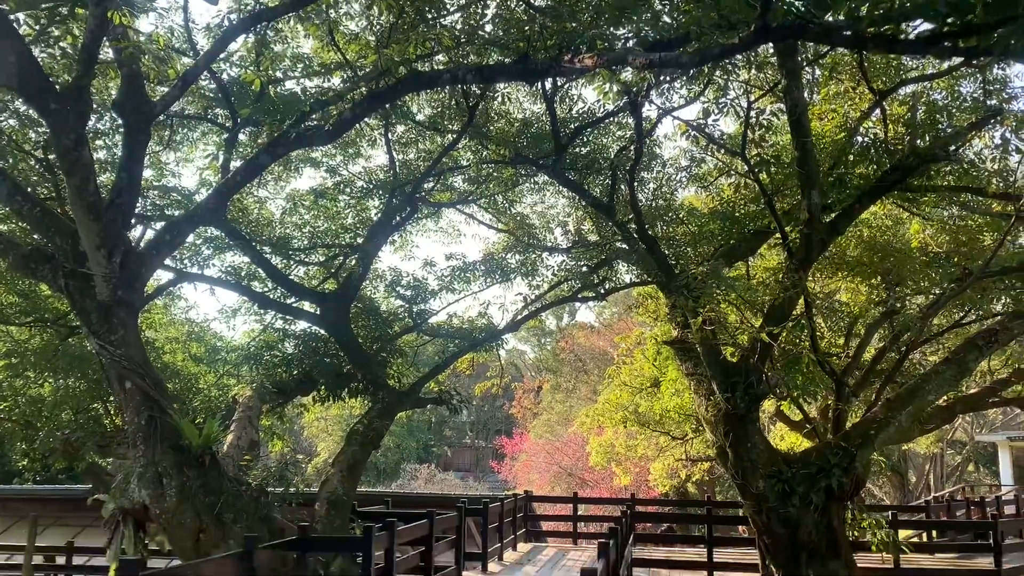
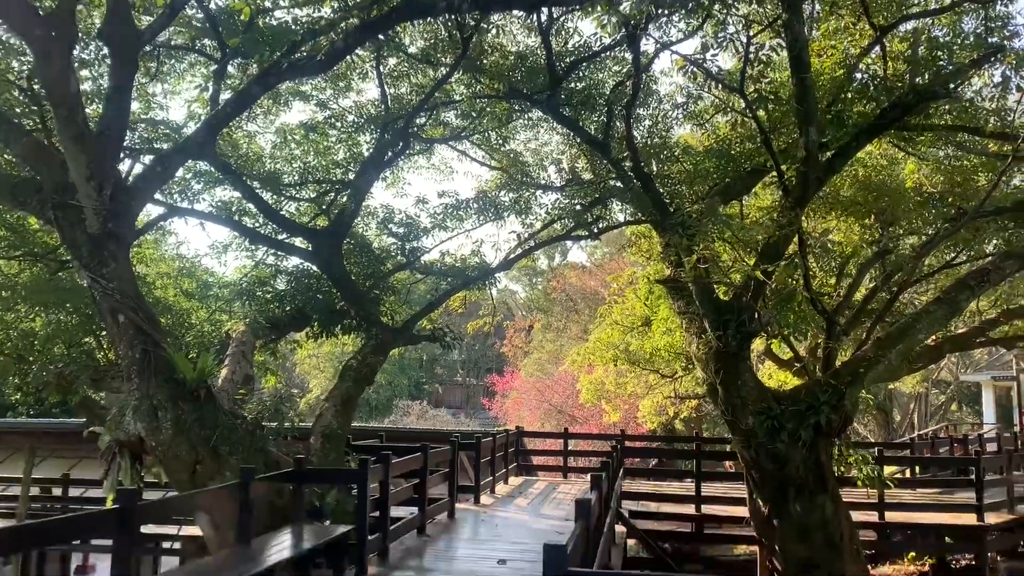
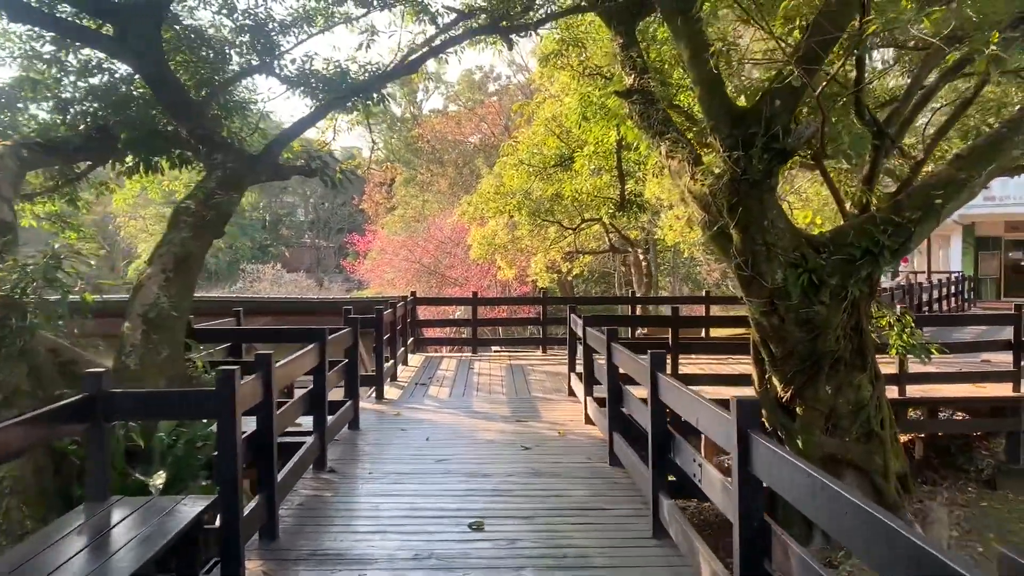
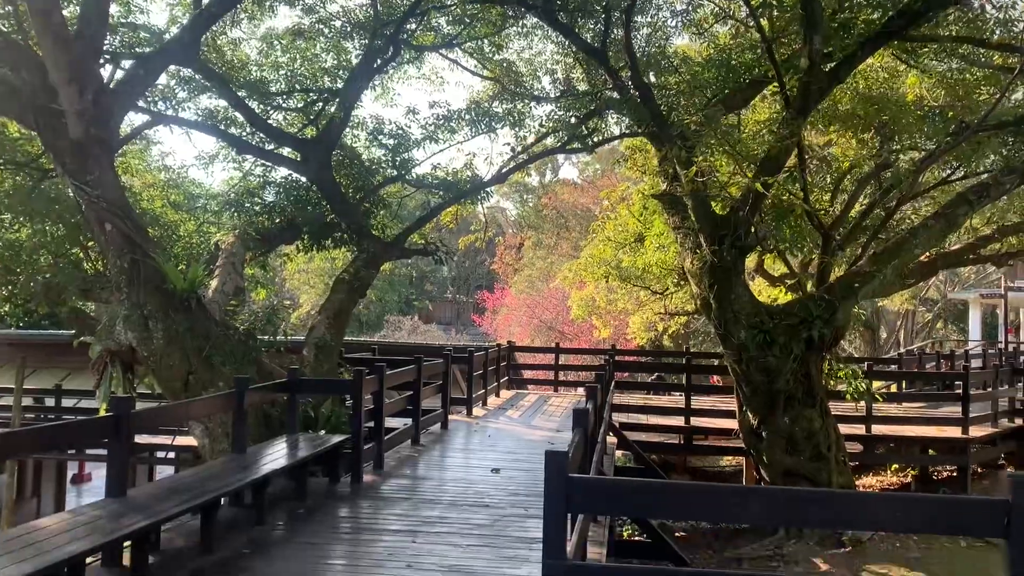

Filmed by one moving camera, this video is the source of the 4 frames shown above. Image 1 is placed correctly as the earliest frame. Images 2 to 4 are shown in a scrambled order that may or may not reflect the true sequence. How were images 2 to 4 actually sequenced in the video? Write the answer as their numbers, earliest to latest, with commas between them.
2, 4, 3
